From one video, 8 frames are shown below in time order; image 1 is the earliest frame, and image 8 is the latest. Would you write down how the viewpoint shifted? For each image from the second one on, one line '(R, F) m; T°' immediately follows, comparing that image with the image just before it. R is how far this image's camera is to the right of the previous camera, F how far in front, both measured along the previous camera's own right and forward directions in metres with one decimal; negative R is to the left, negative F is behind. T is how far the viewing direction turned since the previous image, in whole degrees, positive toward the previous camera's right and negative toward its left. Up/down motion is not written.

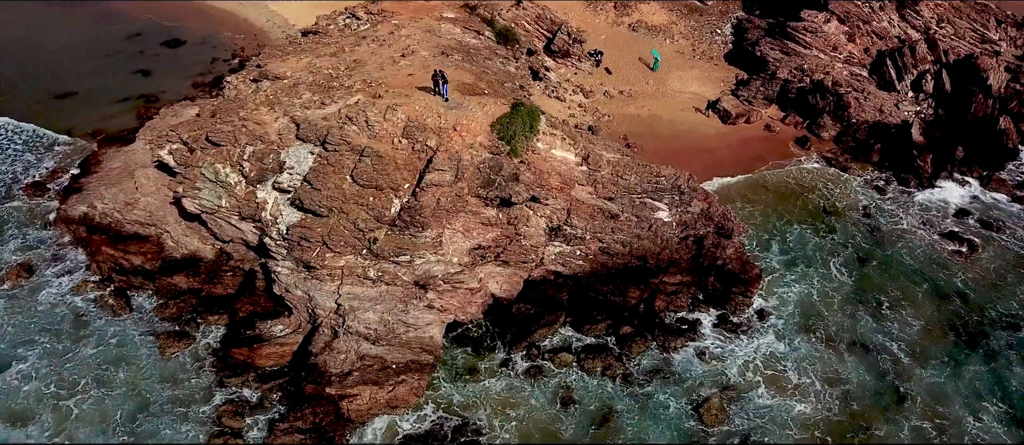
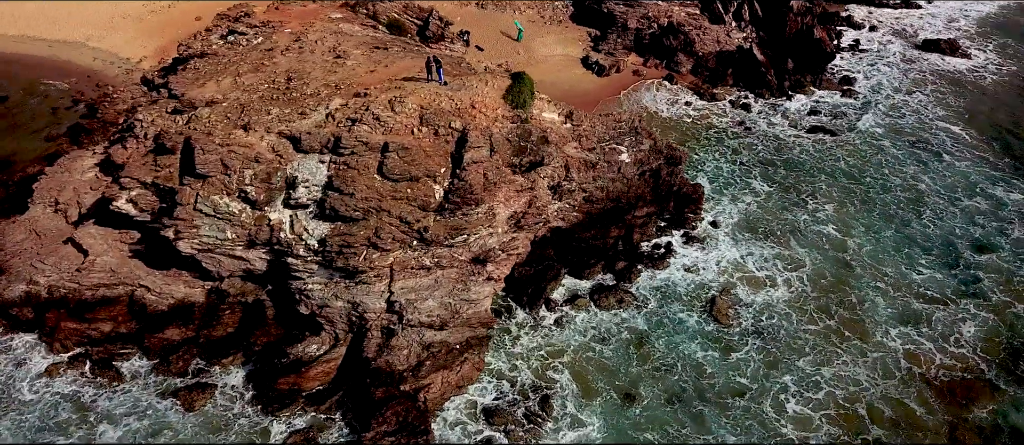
(-7.6, -0.1) m; +17°
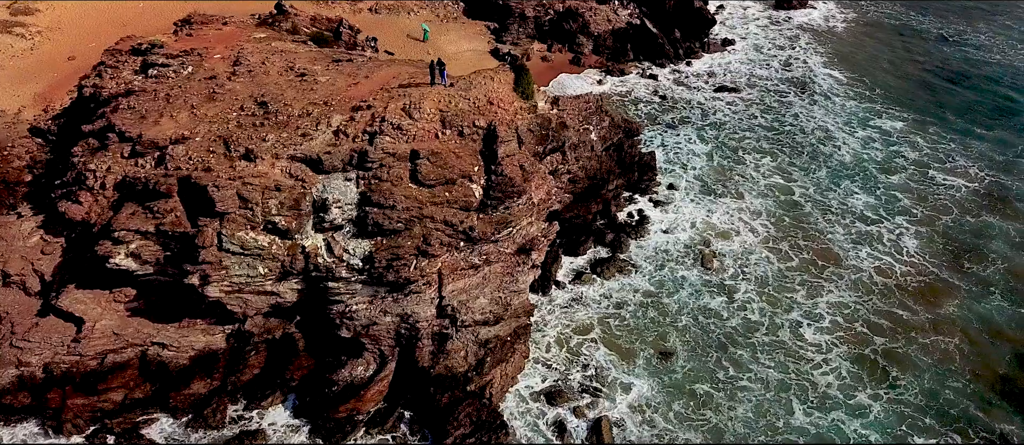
(-5.9, +0.1) m; +13°
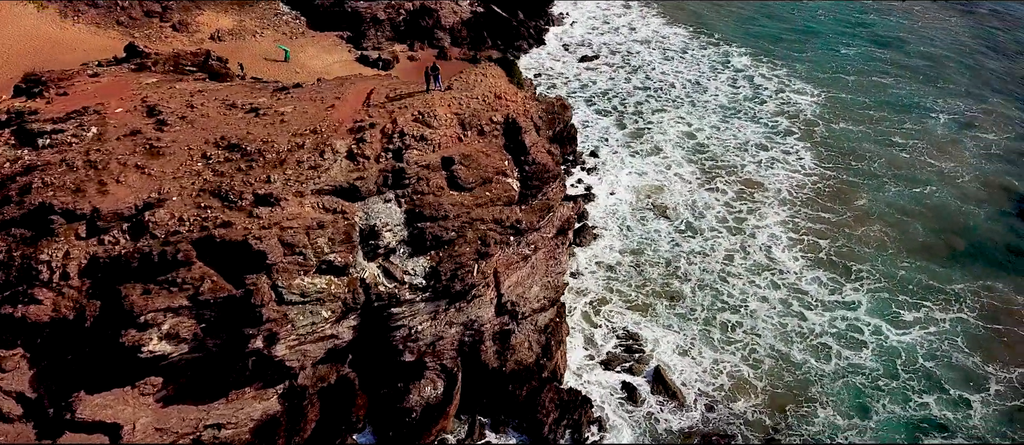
(-7.8, +0.7) m; +17°
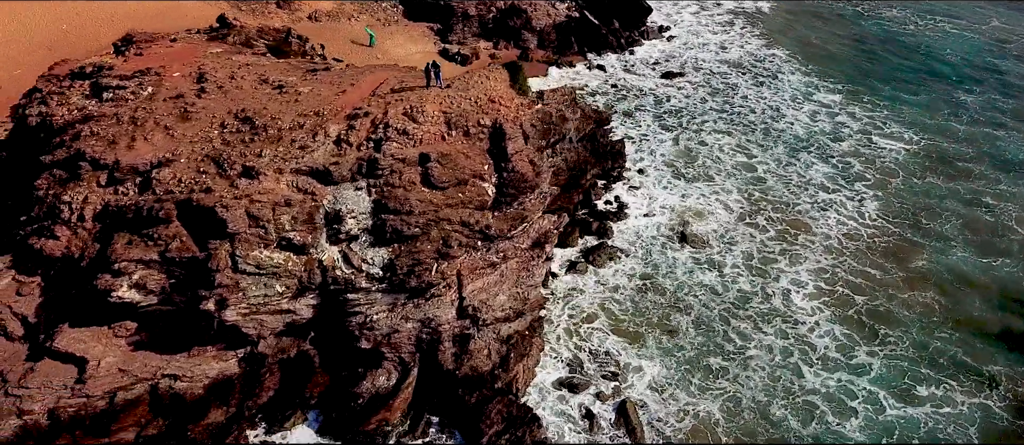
(+4.8, +0.7) m; -11°
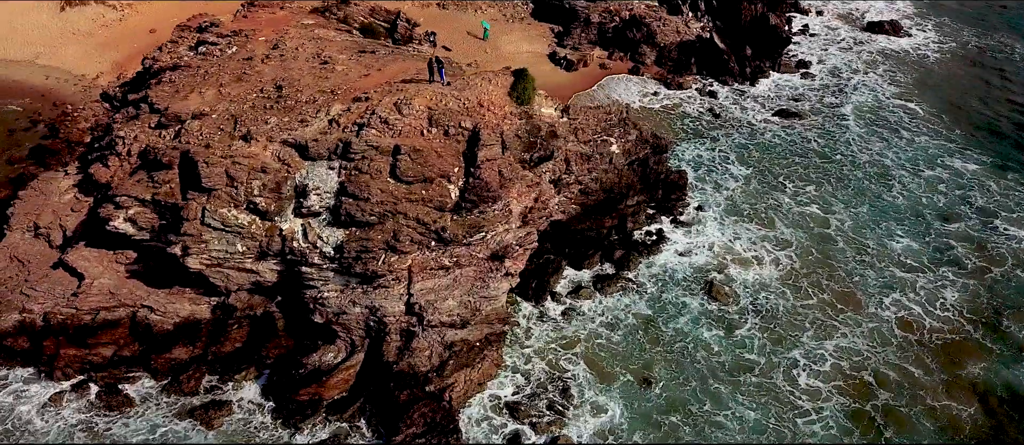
(+6.5, +1.4) m; -15°
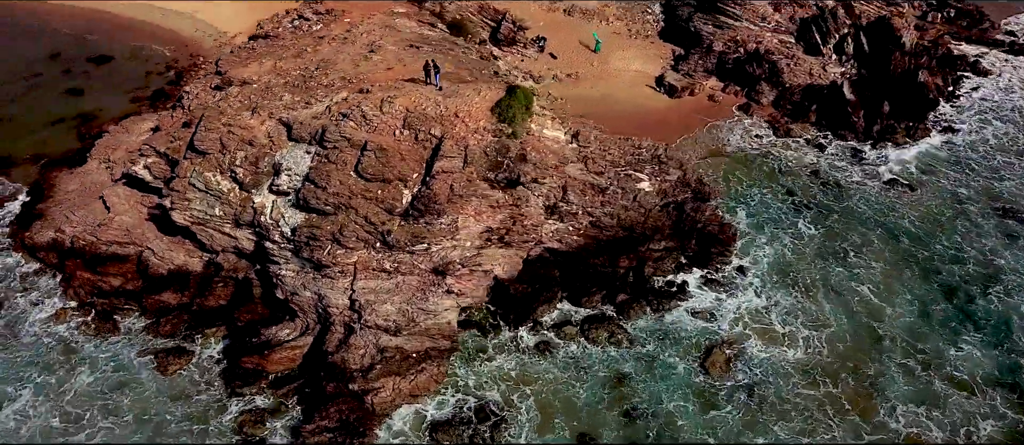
(+6.6, +1.8) m; -15°
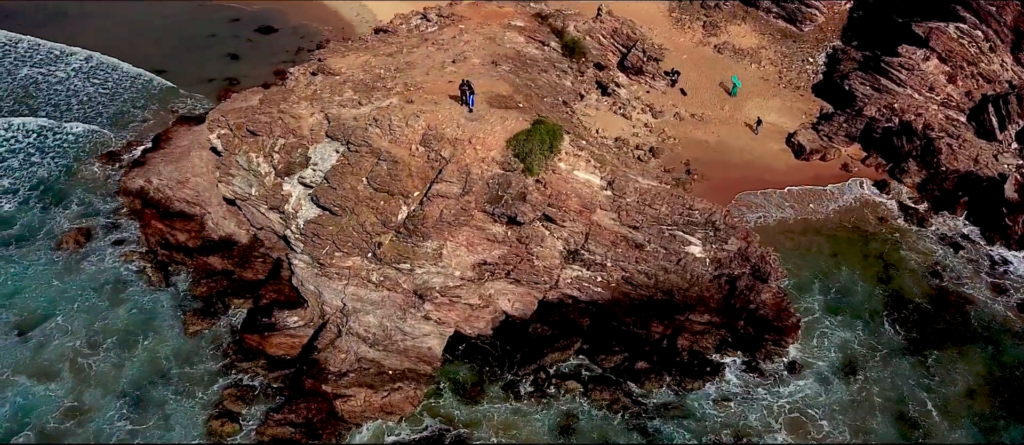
(+5.2, +1.8) m; -15°
